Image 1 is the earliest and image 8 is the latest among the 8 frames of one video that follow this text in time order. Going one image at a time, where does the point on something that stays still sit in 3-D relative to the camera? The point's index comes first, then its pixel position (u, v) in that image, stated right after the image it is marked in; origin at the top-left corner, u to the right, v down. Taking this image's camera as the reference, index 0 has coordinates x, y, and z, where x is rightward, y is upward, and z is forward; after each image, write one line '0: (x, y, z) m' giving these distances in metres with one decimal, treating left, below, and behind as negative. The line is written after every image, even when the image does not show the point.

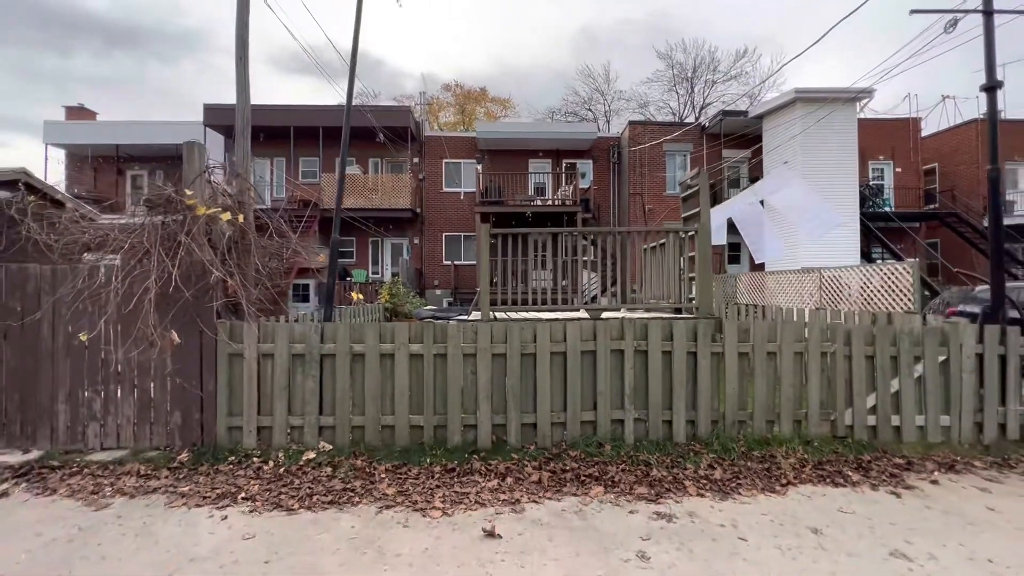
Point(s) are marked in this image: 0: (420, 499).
0: (-0.7, -1.7, +3.8) m
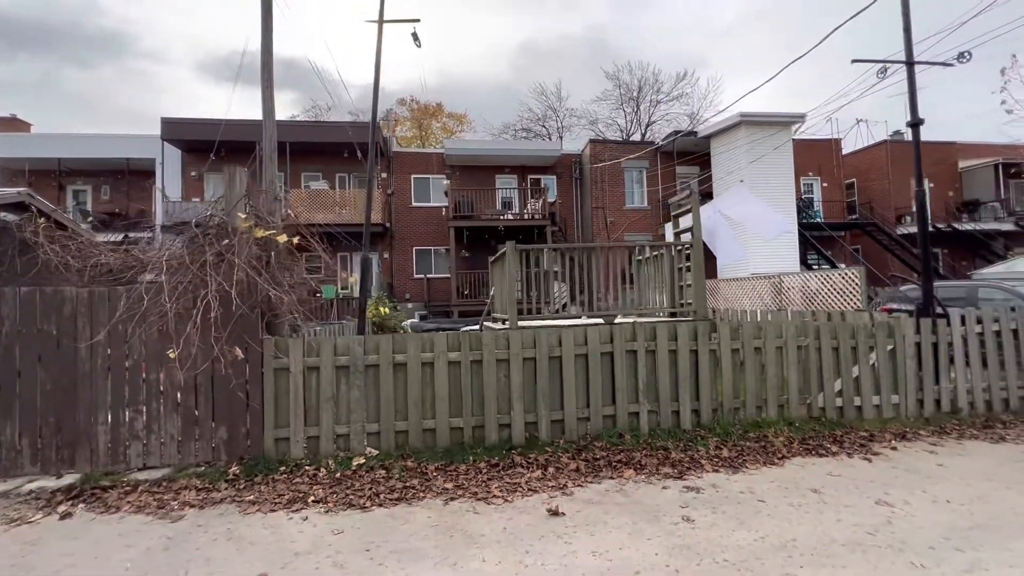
0: (-0.3, -1.8, +4.2) m
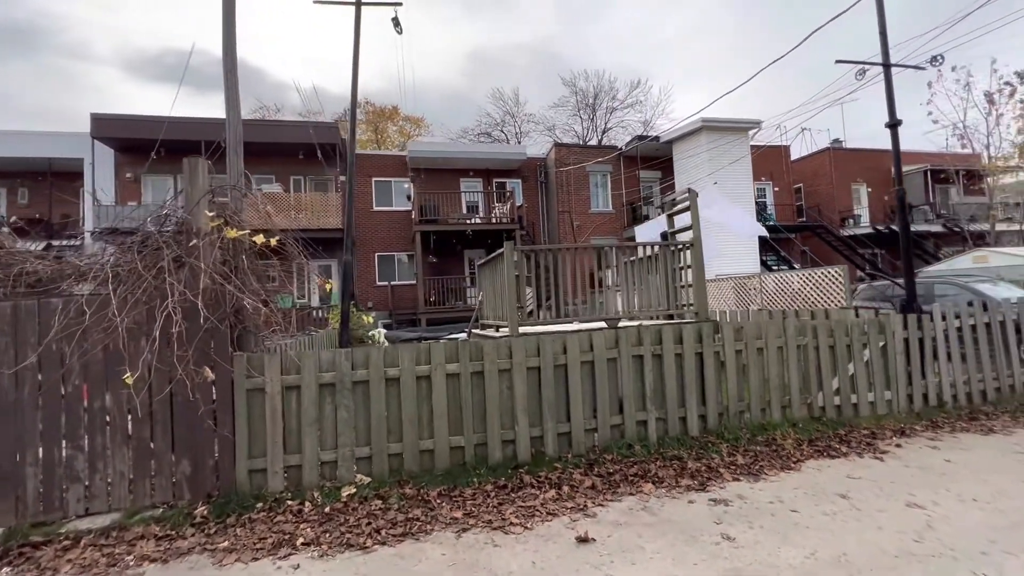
0: (-0.2, -1.9, +3.8) m
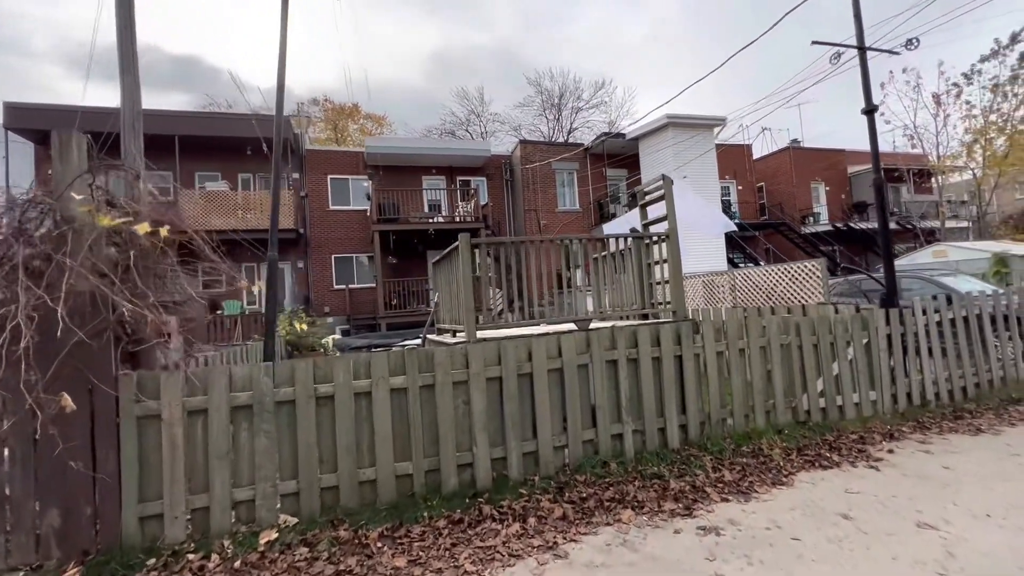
0: (-0.5, -1.8, +3.1) m
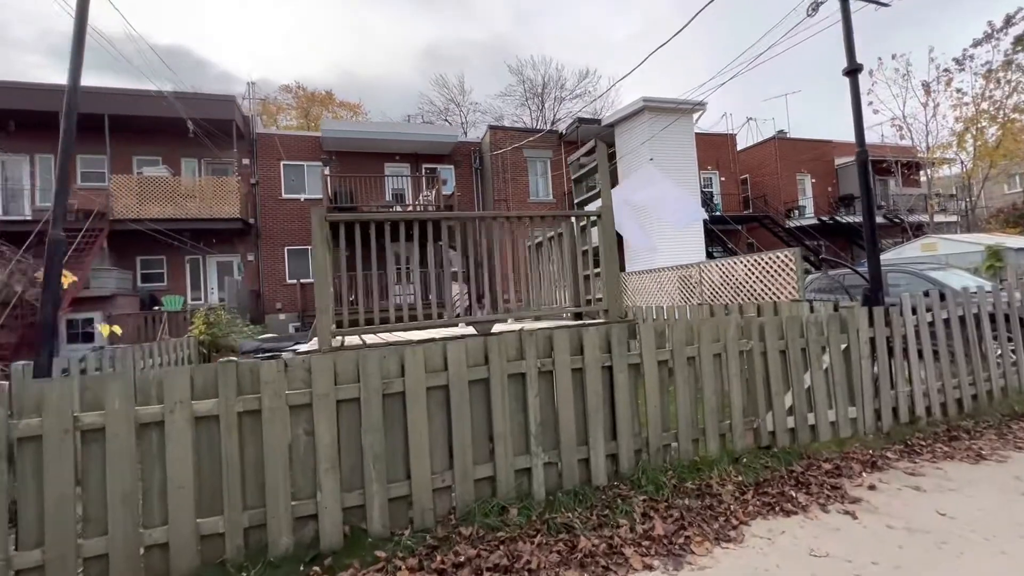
0: (-1.4, -1.8, +2.1) m
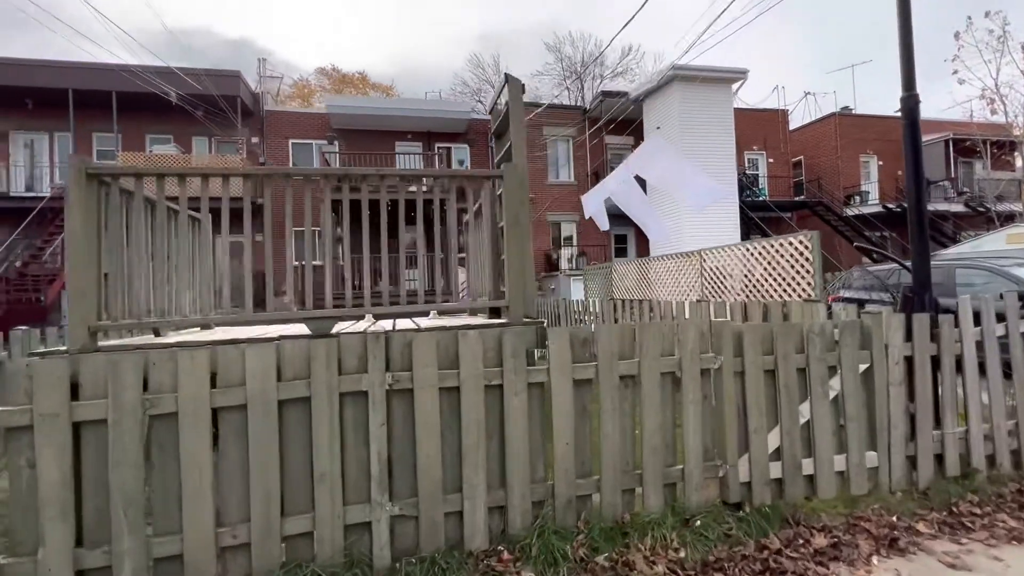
0: (-2.4, -1.7, +1.3) m
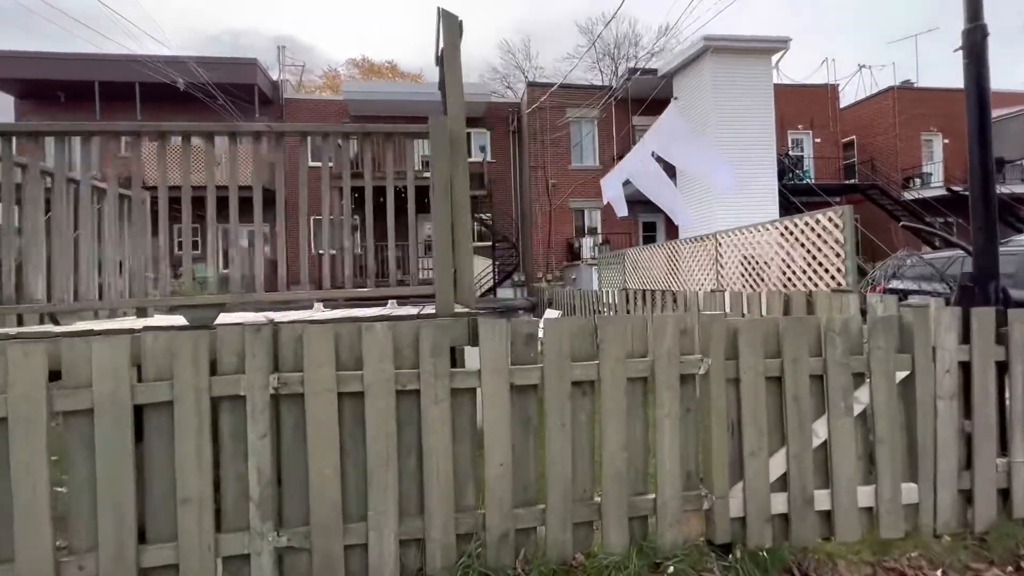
0: (-2.9, -1.6, +1.0) m
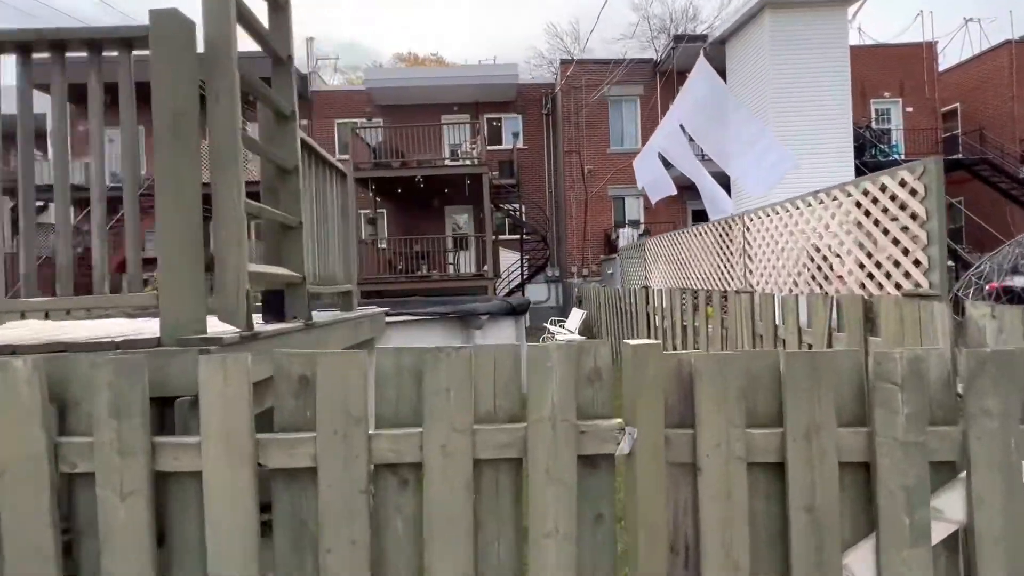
0: (-3.8, -1.7, +0.4) m
